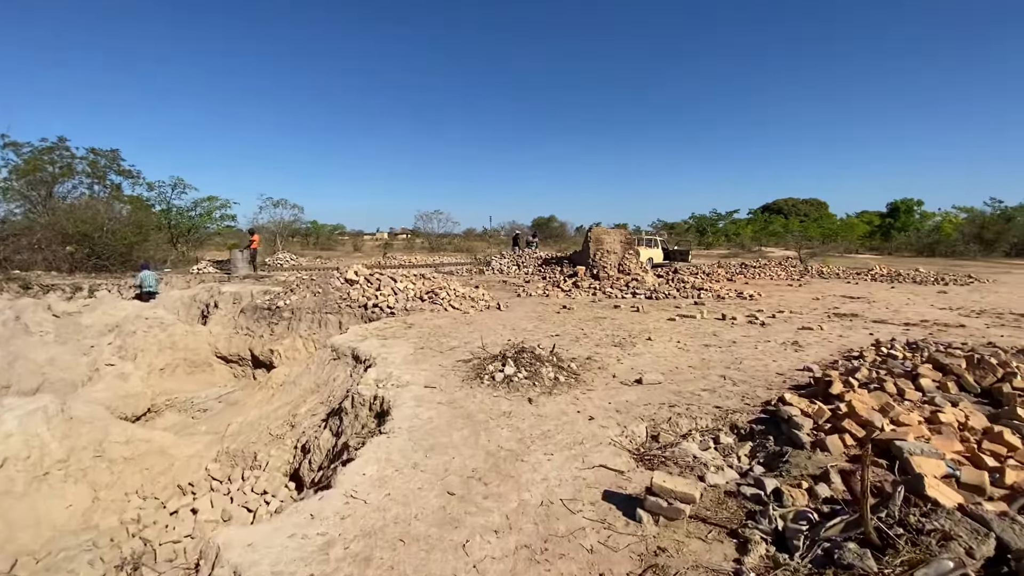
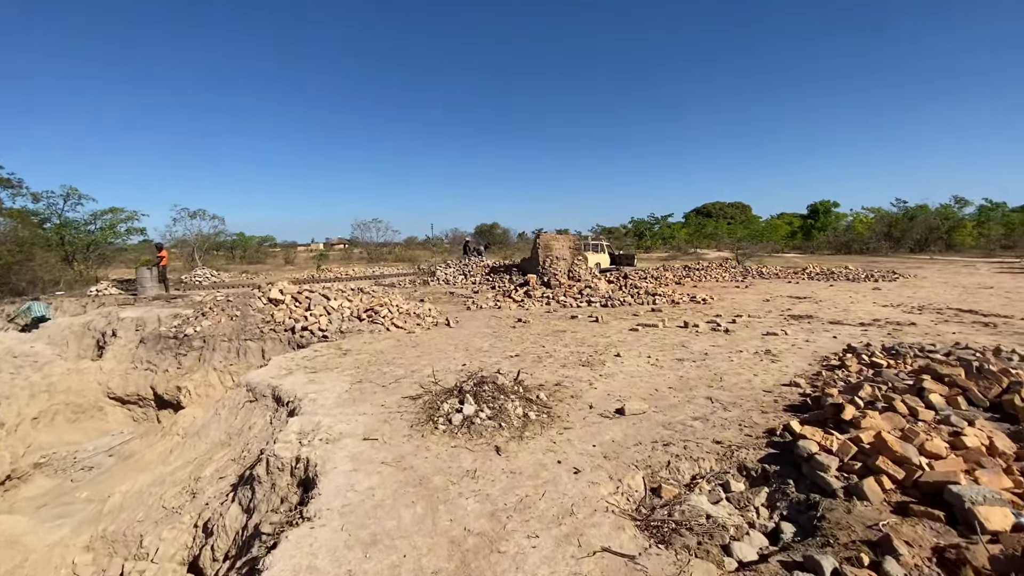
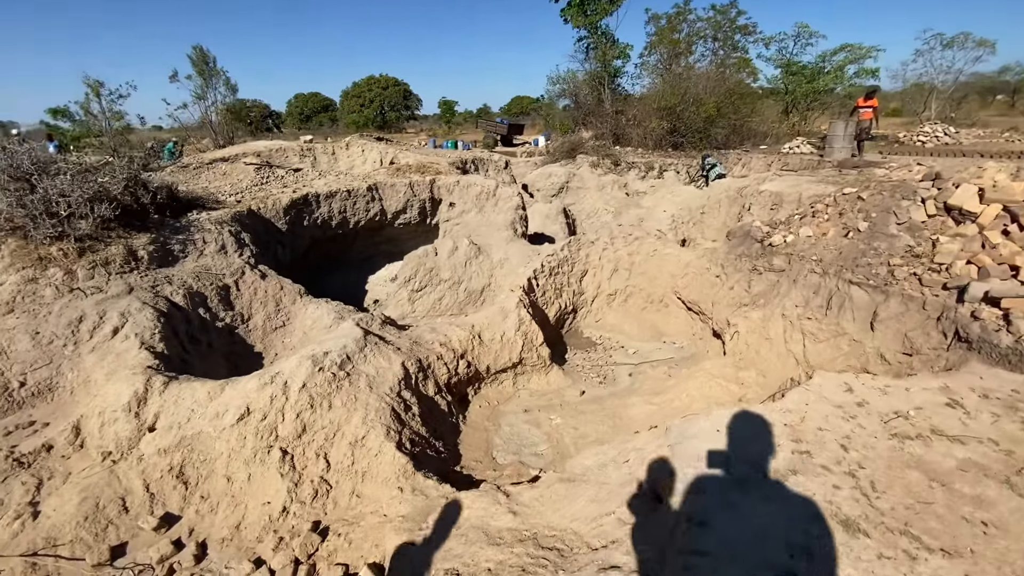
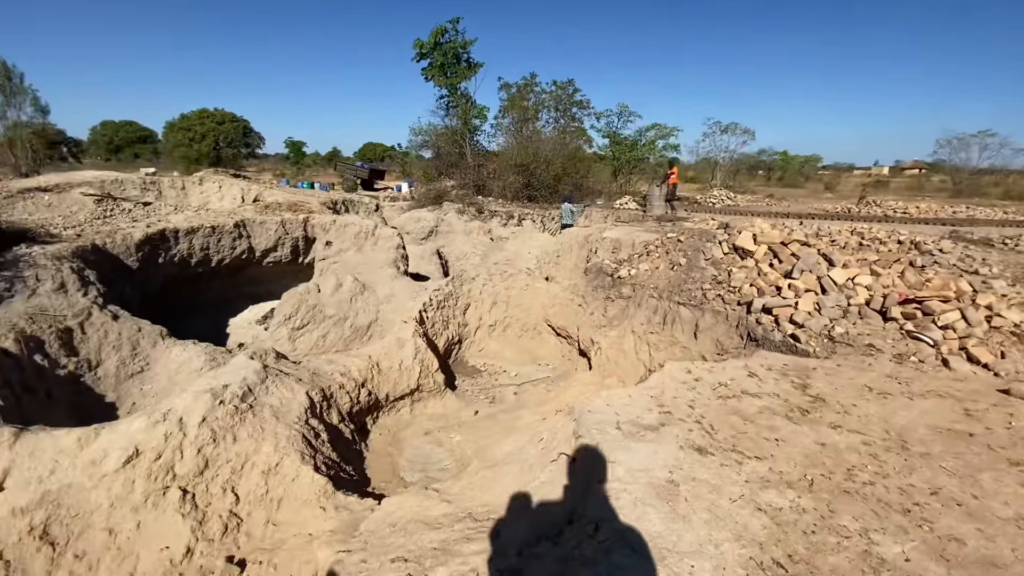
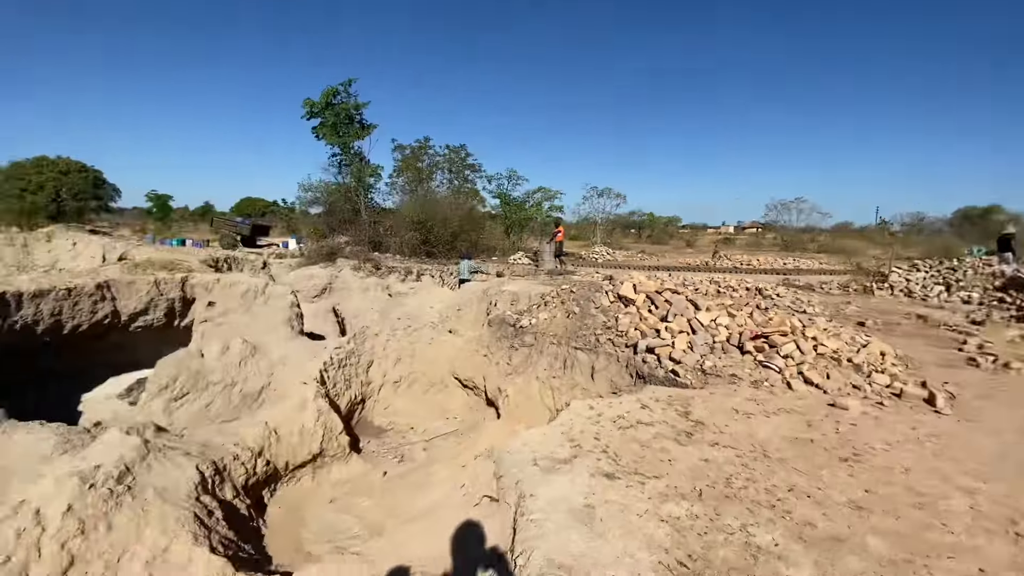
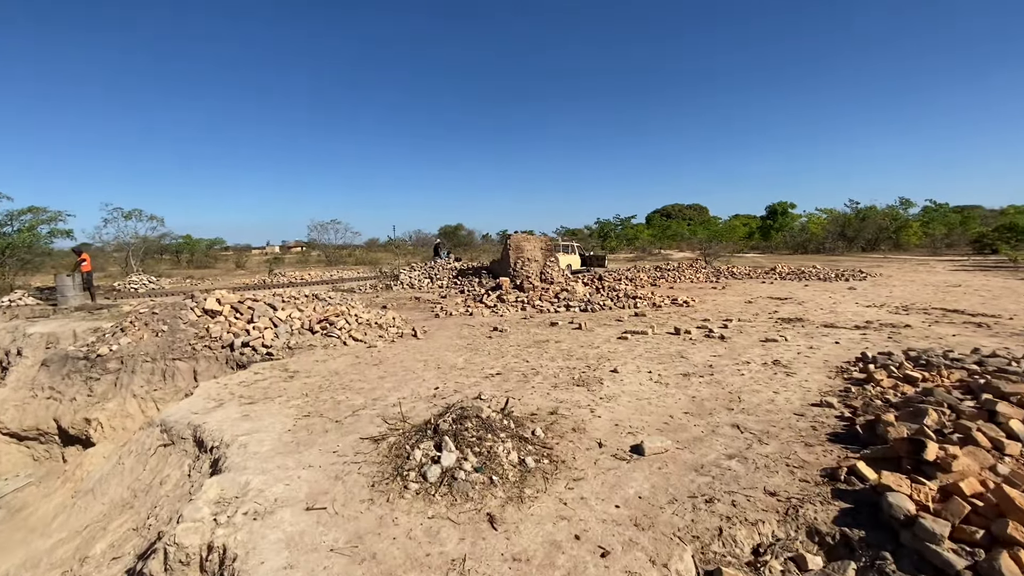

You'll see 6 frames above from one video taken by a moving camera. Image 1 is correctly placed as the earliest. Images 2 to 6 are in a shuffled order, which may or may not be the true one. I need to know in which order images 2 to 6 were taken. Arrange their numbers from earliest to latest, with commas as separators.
2, 6, 5, 4, 3
